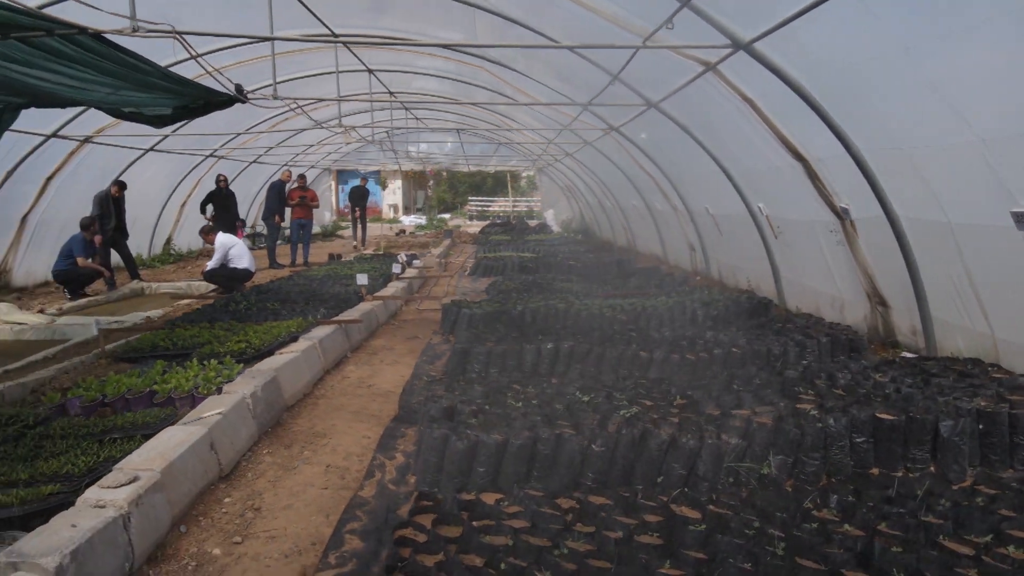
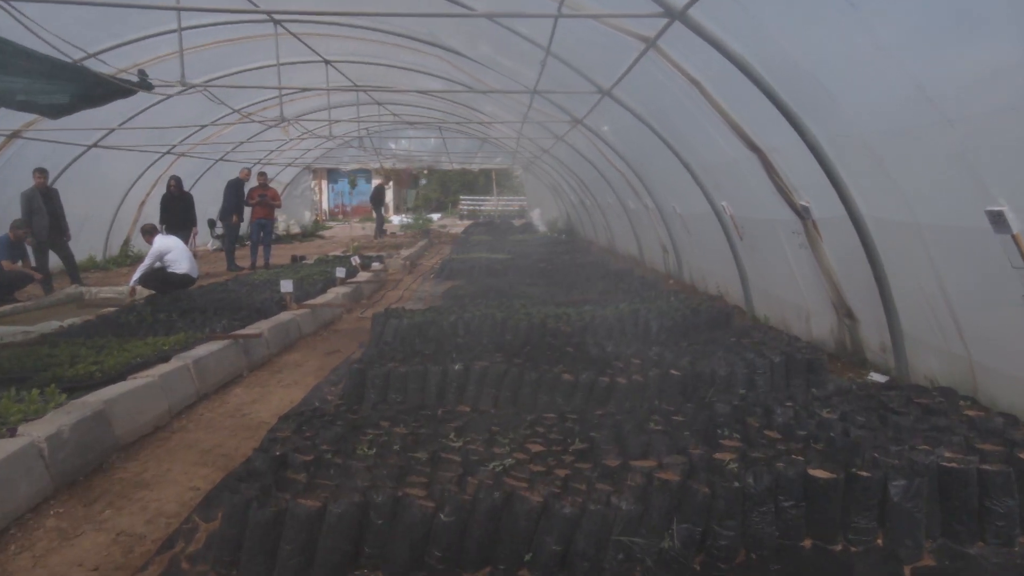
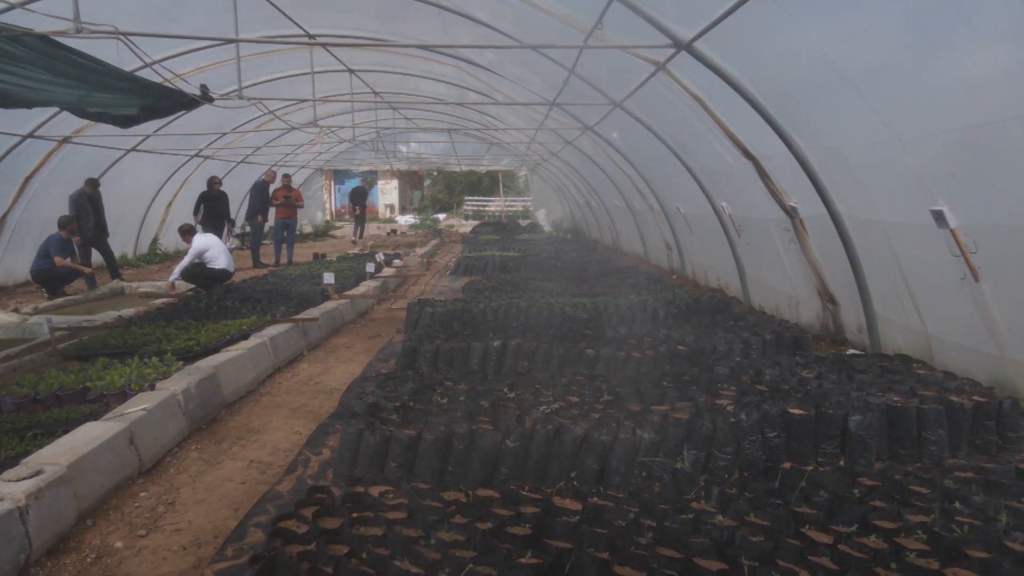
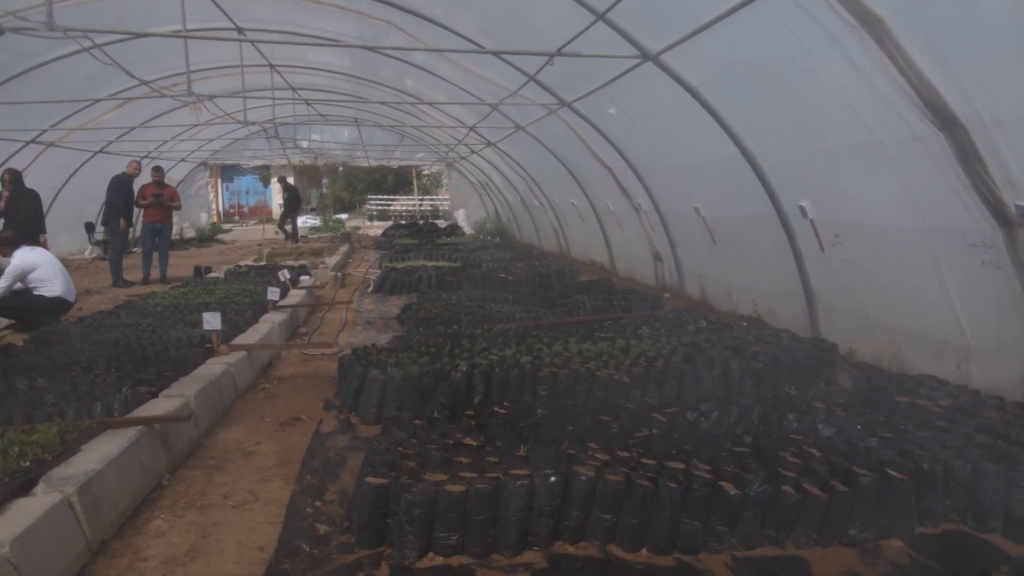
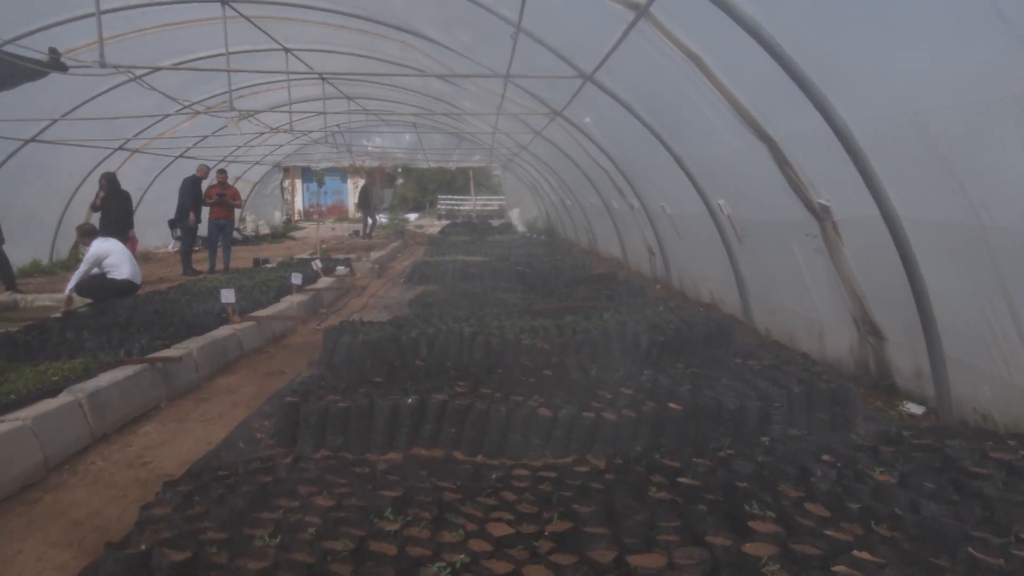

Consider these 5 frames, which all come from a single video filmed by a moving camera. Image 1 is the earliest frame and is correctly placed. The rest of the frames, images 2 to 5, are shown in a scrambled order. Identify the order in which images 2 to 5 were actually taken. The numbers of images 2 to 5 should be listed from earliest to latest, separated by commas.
3, 2, 5, 4
